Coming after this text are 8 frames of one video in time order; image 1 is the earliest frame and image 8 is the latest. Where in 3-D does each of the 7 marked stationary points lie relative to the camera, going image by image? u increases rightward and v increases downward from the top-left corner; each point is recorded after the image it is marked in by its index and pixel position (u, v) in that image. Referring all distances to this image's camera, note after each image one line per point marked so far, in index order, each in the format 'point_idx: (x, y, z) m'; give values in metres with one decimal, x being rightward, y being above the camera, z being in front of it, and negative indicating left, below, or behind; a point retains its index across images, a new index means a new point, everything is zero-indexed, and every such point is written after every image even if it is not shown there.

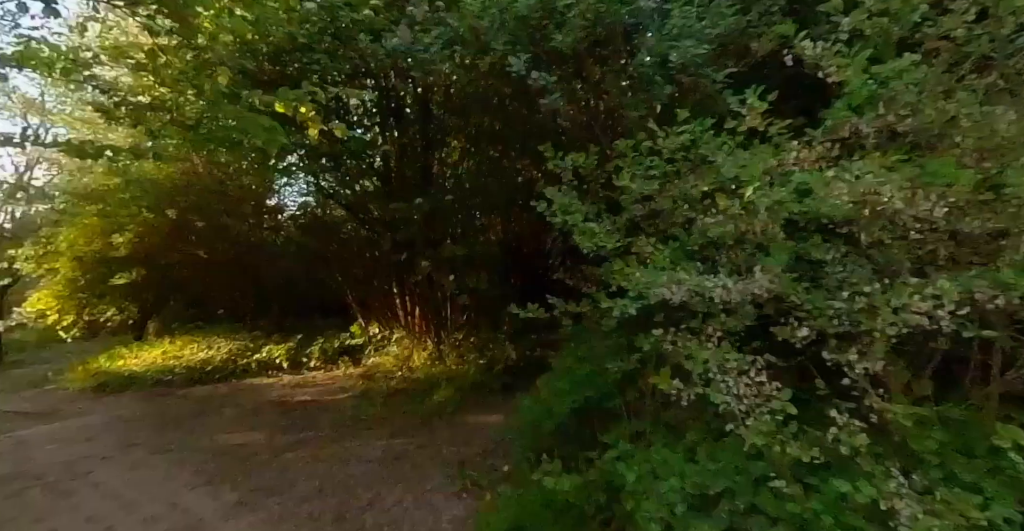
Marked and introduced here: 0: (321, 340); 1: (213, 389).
0: (-3.8, -1.5, +10.2) m
1: (-5.3, -2.2, +9.0) m
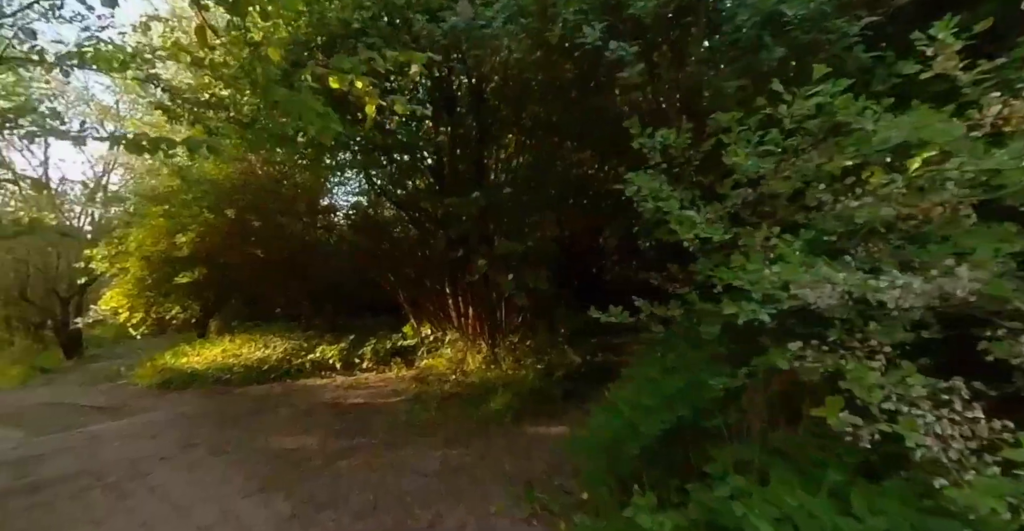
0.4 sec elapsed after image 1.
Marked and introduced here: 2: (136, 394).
0: (-2.7, -1.5, +10.0) m
1: (-4.3, -2.2, +9.0) m
2: (-7.6, -2.6, +10.4) m
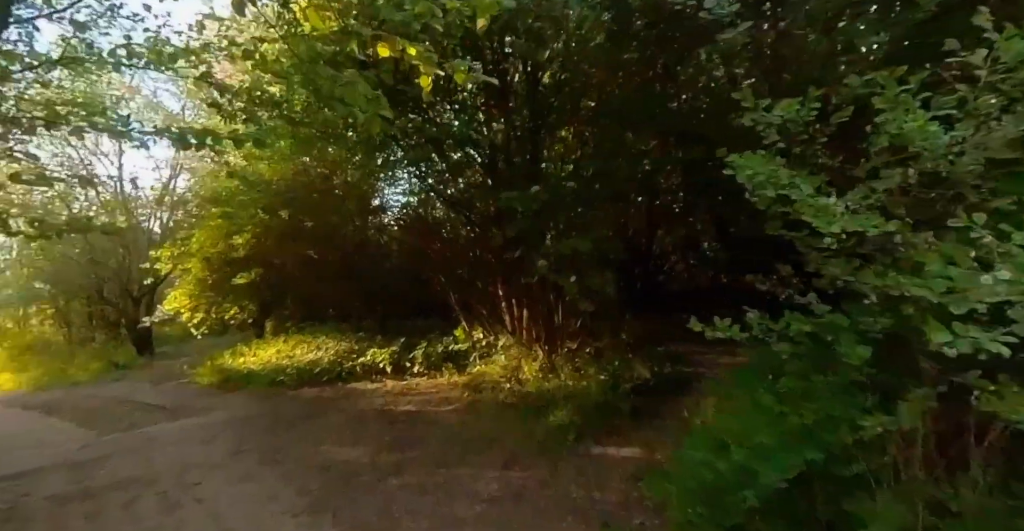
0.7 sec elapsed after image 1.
0: (-1.7, -1.5, +9.8) m
1: (-3.3, -2.2, +8.8) m
2: (-6.5, -2.6, +10.5) m
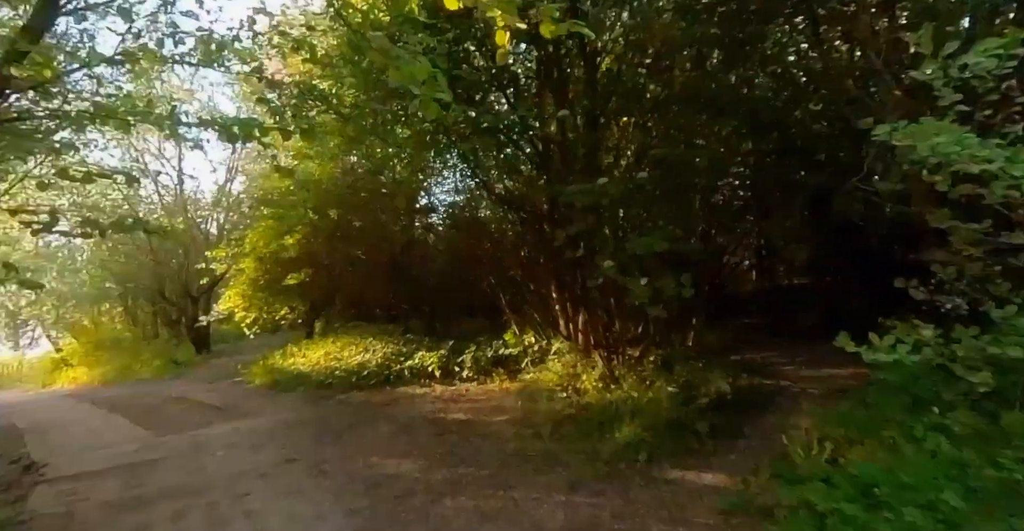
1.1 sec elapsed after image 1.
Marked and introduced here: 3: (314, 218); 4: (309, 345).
0: (-0.7, -1.5, +9.4) m
1: (-2.4, -2.2, +8.6) m
2: (-5.4, -2.6, +10.5) m
3: (-4.3, +1.0, +11.2) m
4: (-5.1, -2.0, +12.8) m
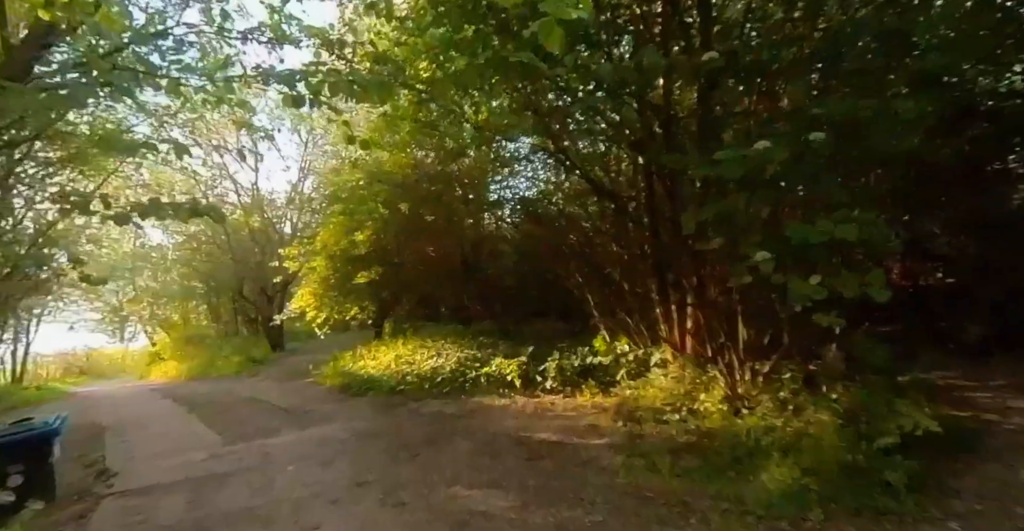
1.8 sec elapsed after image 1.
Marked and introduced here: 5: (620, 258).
0: (+0.7, -1.5, +8.4) m
1: (-1.1, -2.2, +7.8) m
2: (-3.8, -2.6, +10.1) m
3: (-2.6, +1.0, +10.6) m
4: (-3.2, -2.0, +12.3) m
5: (+1.7, +0.1, +8.1) m
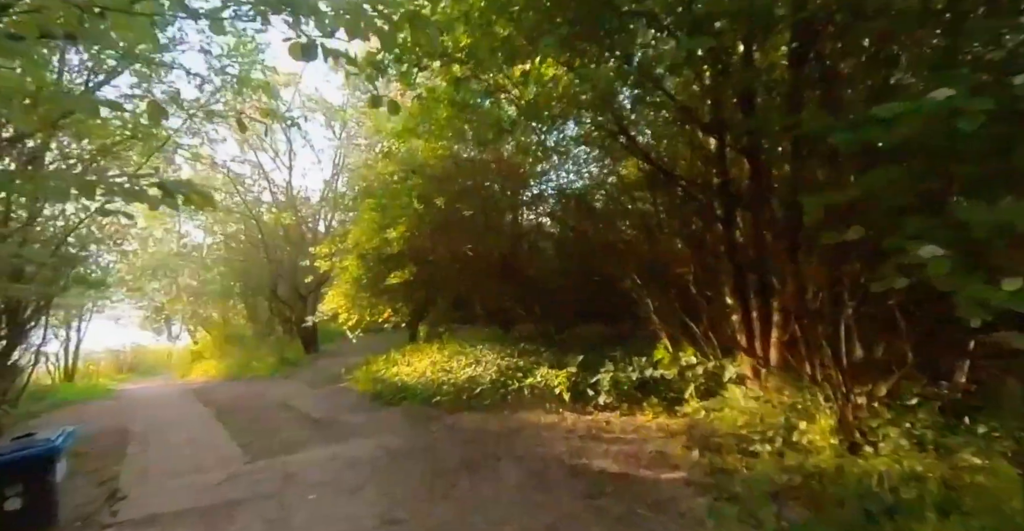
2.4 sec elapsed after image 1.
0: (+1.4, -1.5, +7.5) m
1: (-0.4, -2.2, +7.0) m
2: (-3.0, -2.6, +9.5) m
3: (-1.8, +1.1, +9.9) m
4: (-2.2, -1.9, +11.6) m
5: (+2.4, +0.1, +7.1) m
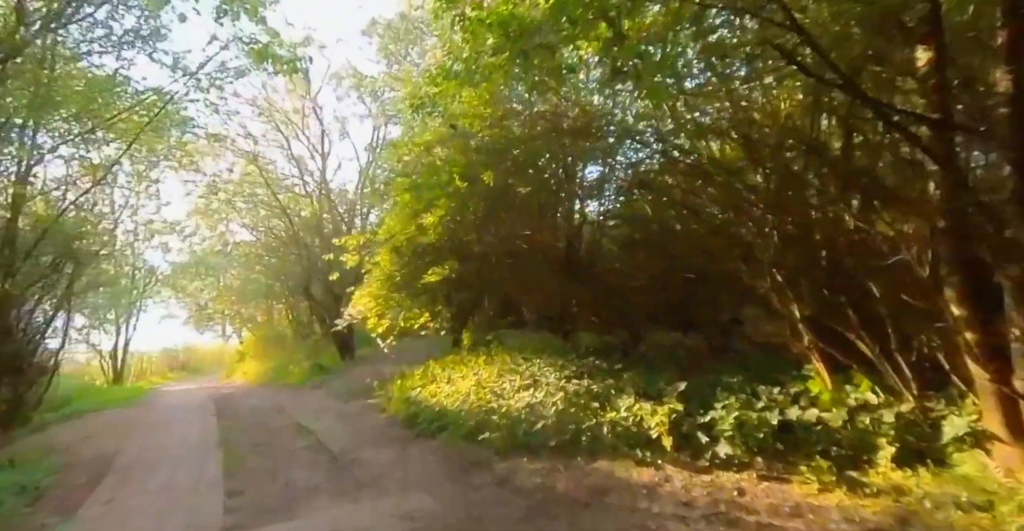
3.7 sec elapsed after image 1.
0: (+2.2, -1.4, +5.3) m
1: (+0.4, -2.1, +5.0) m
2: (-2.0, -2.5, +7.6) m
3: (-0.8, +1.1, +8.0) m
4: (-1.1, -1.9, +9.7) m
5: (+3.1, +0.2, +4.8) m
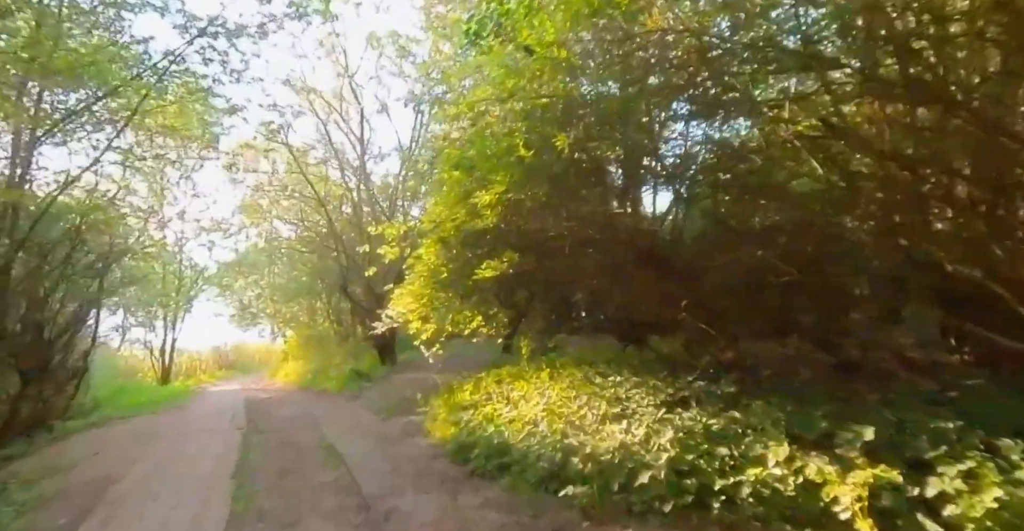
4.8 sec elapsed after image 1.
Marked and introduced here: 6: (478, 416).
0: (+2.9, -1.3, +3.4) m
1: (+1.1, -2.0, +3.2) m
2: (-1.1, -2.4, +6.1) m
3: (+0.2, +1.2, +6.3) m
4: (0.0, -1.8, +8.1) m
5: (+3.8, +0.3, +2.8) m
6: (-0.5, -2.0, +6.9) m
